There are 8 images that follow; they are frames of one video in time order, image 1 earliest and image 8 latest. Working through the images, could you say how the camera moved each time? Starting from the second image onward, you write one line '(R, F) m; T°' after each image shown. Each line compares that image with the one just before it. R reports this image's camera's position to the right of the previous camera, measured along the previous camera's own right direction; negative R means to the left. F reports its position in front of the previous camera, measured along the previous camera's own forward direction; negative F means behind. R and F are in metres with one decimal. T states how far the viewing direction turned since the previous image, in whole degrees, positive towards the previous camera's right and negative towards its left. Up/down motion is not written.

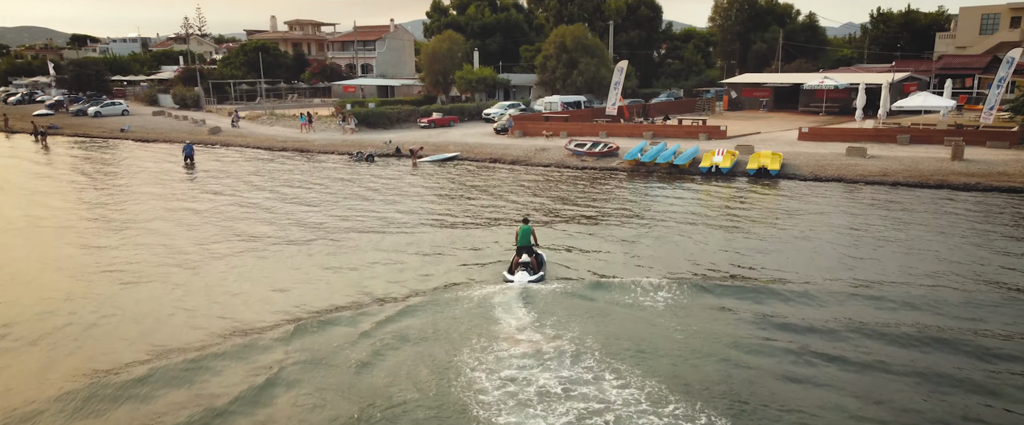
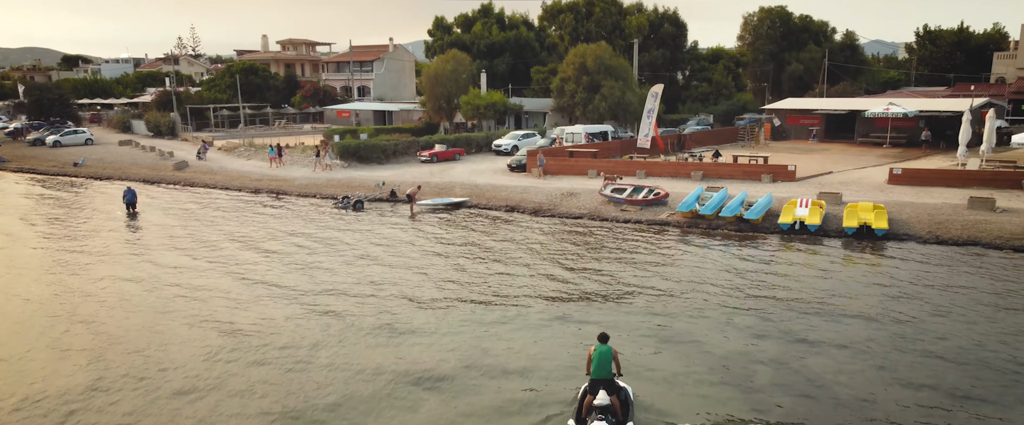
(-0.8, +6.0) m; 0°
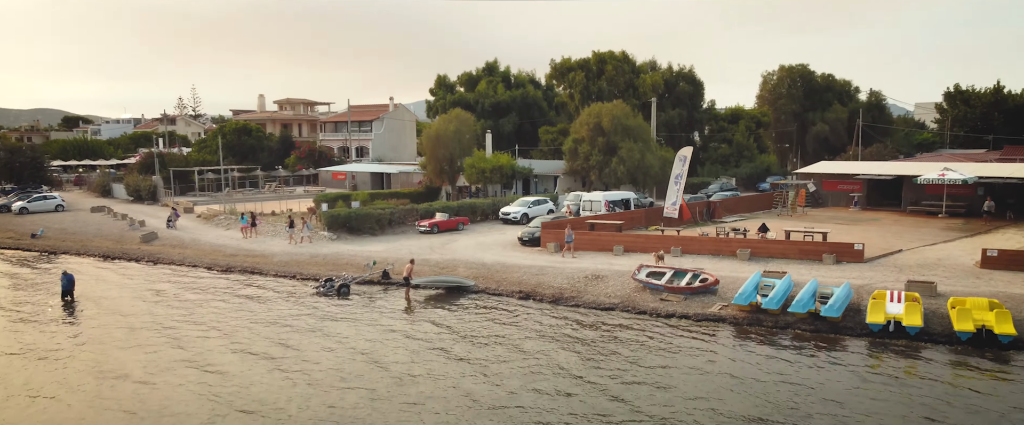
(-0.4, +4.1) m; 0°
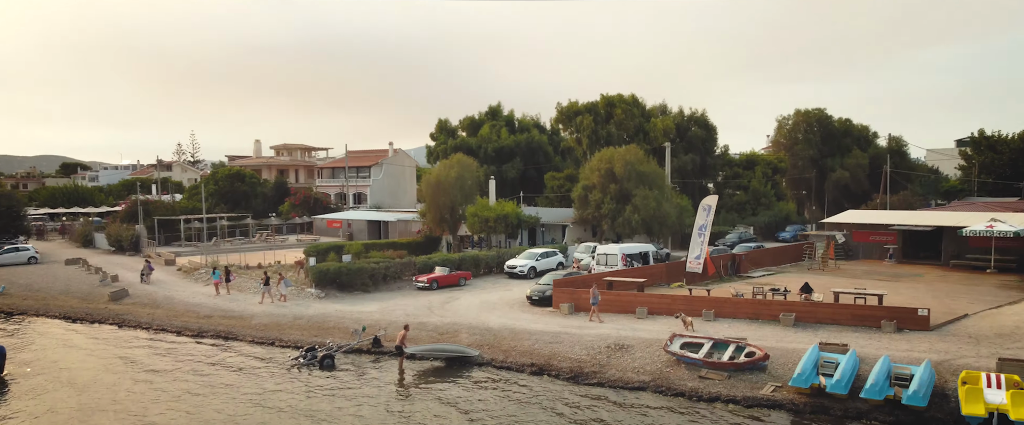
(-0.3, +2.8) m; 0°
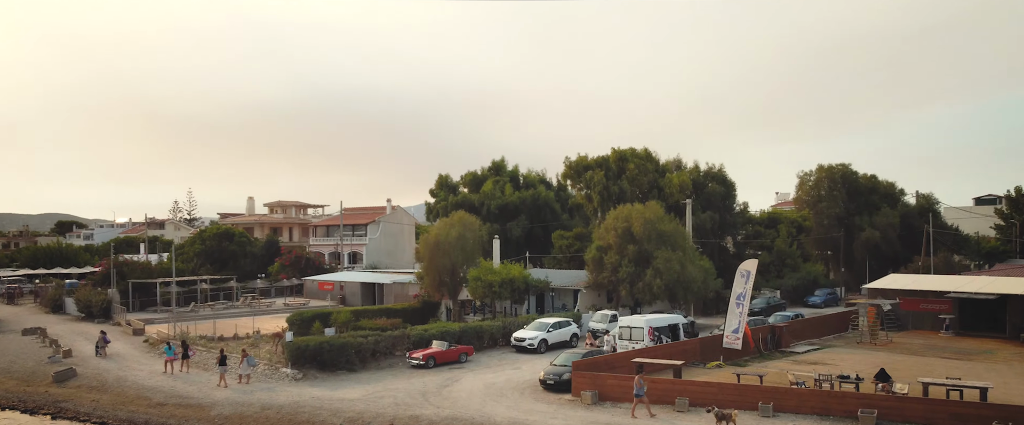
(-0.3, +3.6) m; 0°
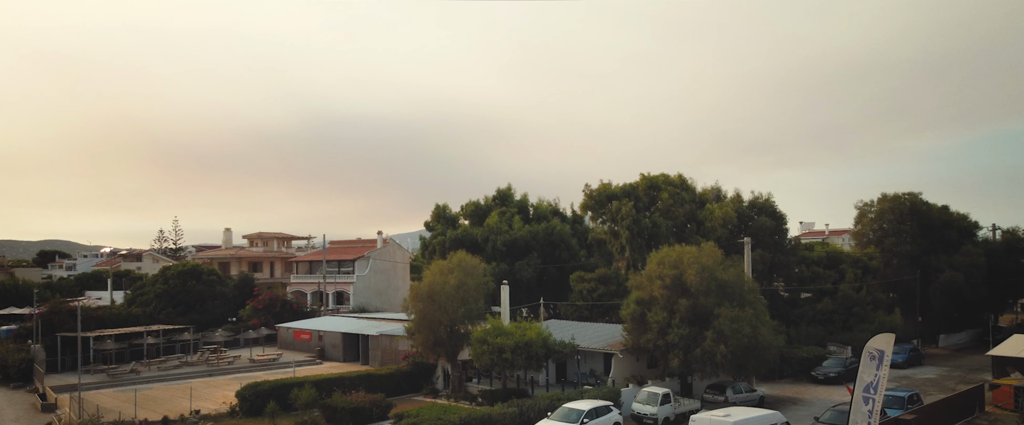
(-0.6, +7.5) m; 0°
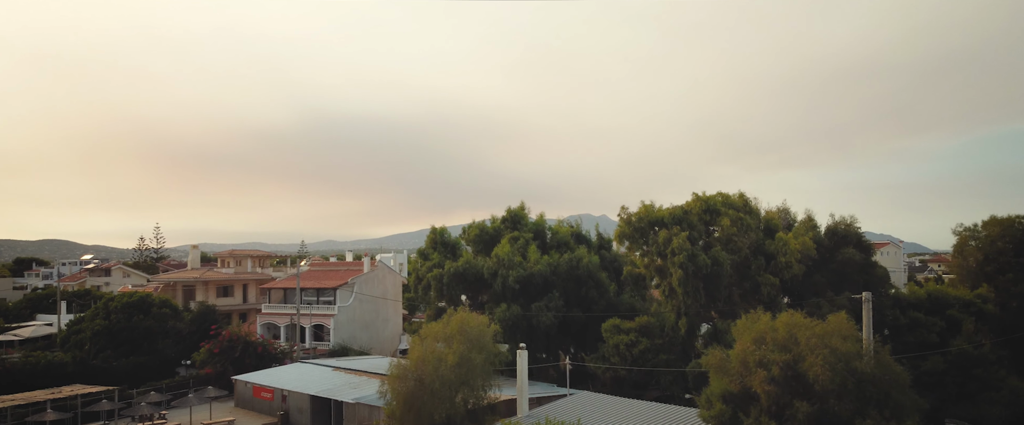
(-0.7, +8.8) m; 0°
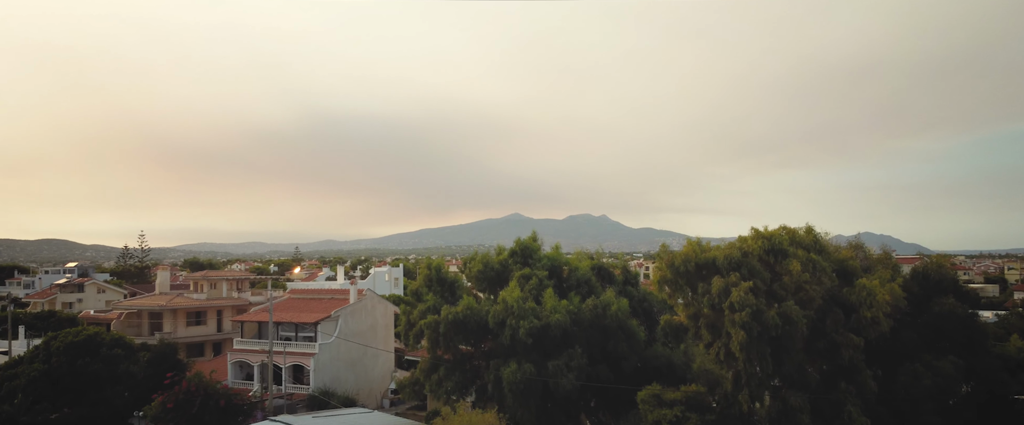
(-0.5, +6.3) m; 0°
